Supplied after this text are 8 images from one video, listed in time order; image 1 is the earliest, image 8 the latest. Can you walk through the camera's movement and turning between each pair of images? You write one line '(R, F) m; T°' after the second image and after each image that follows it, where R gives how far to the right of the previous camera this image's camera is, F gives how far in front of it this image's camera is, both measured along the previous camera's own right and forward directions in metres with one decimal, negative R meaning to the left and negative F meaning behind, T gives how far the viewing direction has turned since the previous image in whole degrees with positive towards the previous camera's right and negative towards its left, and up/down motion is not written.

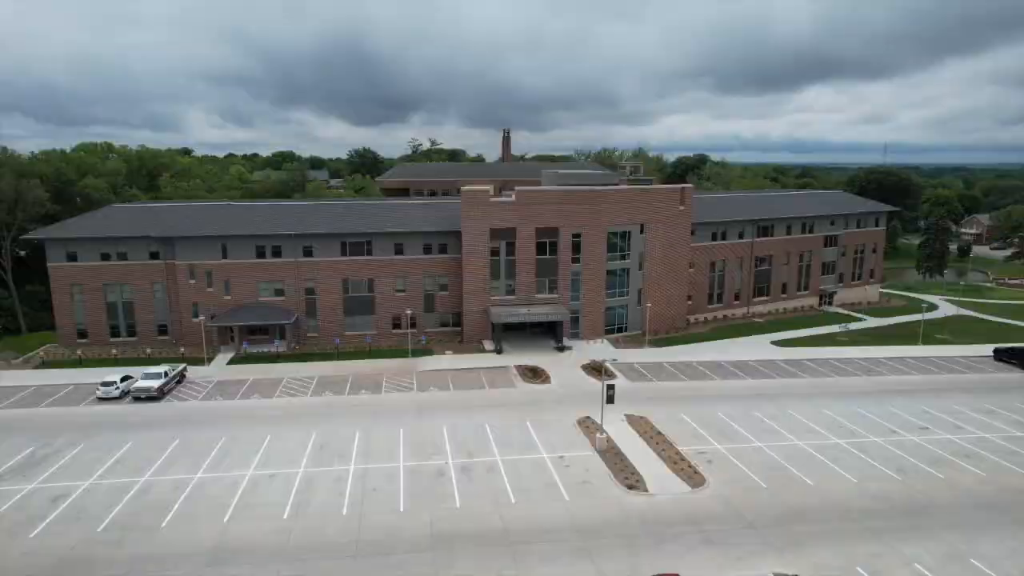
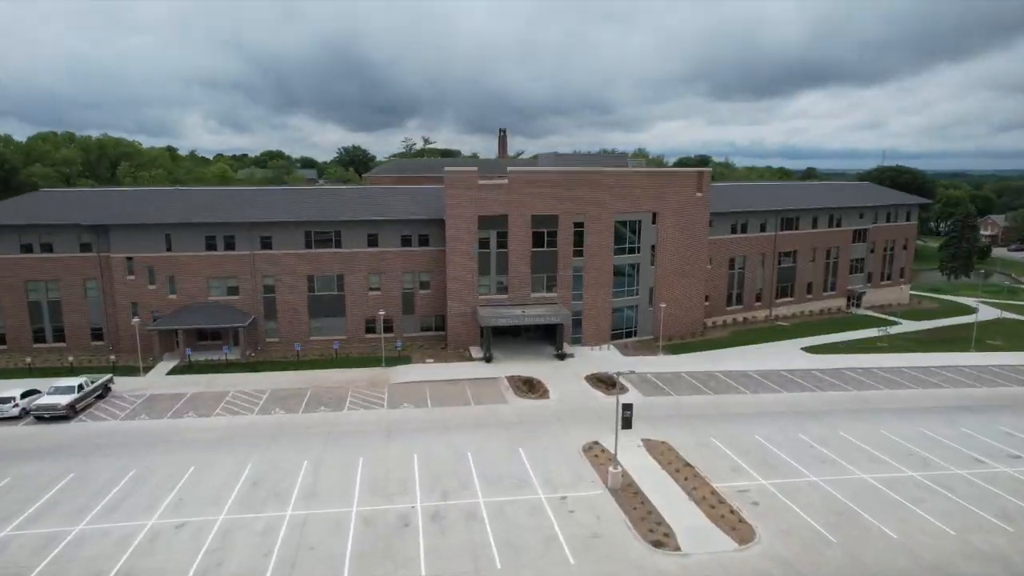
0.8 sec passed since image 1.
(+0.4, +7.6) m; 0°
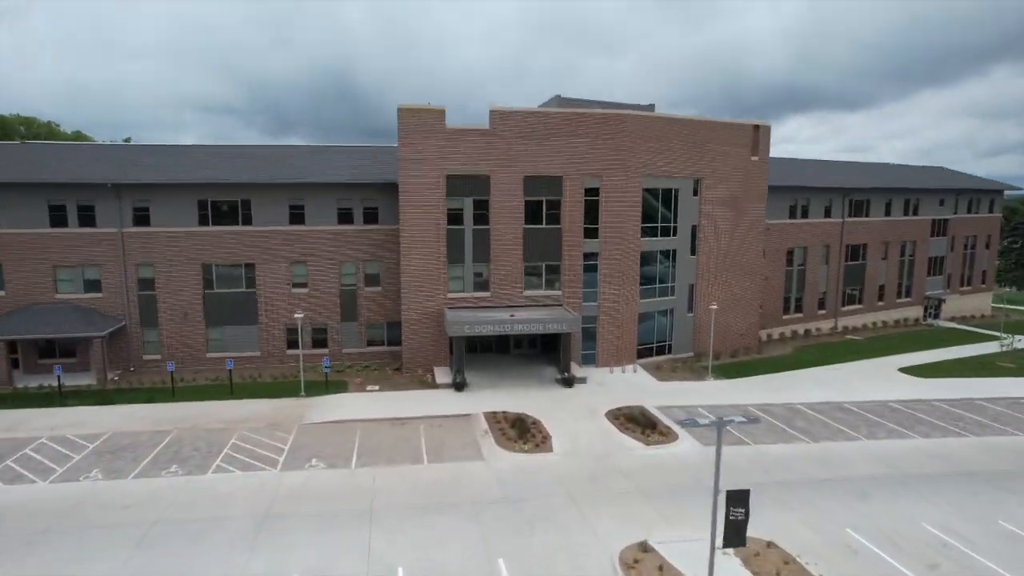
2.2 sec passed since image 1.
(+0.5, +14.4) m; +1°
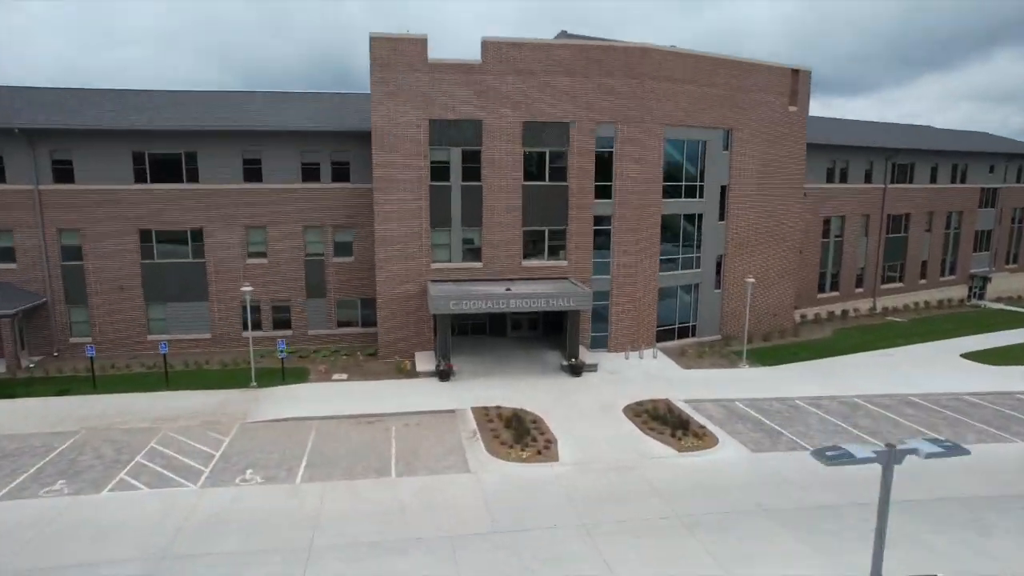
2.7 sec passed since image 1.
(+0.1, +5.4) m; 0°
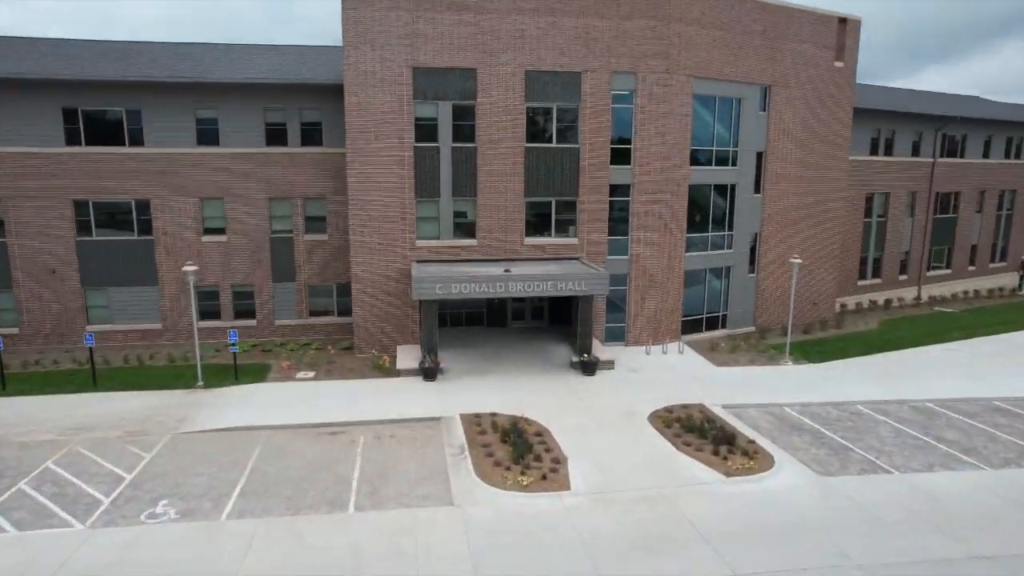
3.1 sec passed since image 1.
(+0.2, +4.3) m; 0°
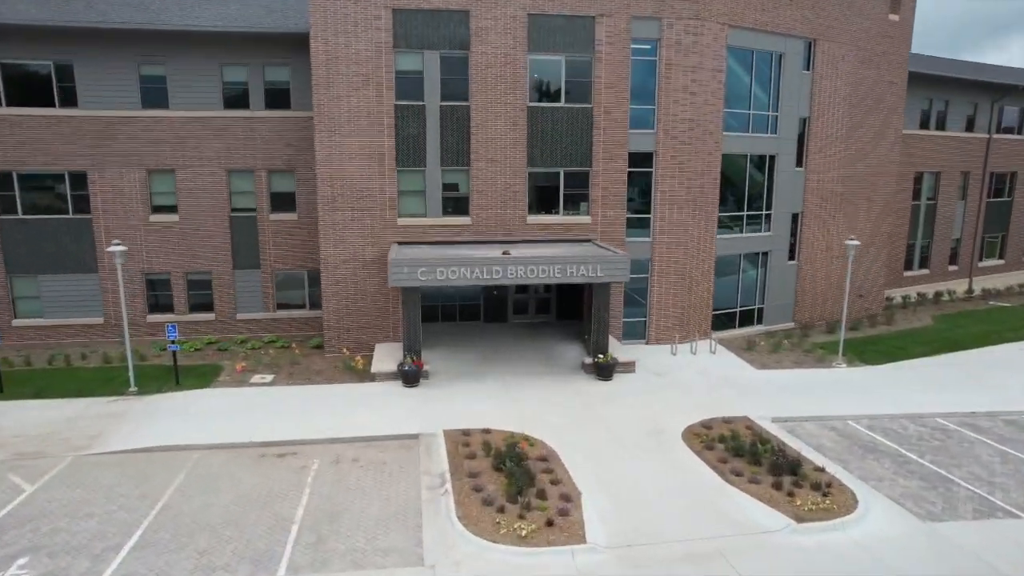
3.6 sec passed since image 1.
(+0.2, +3.7) m; -1°
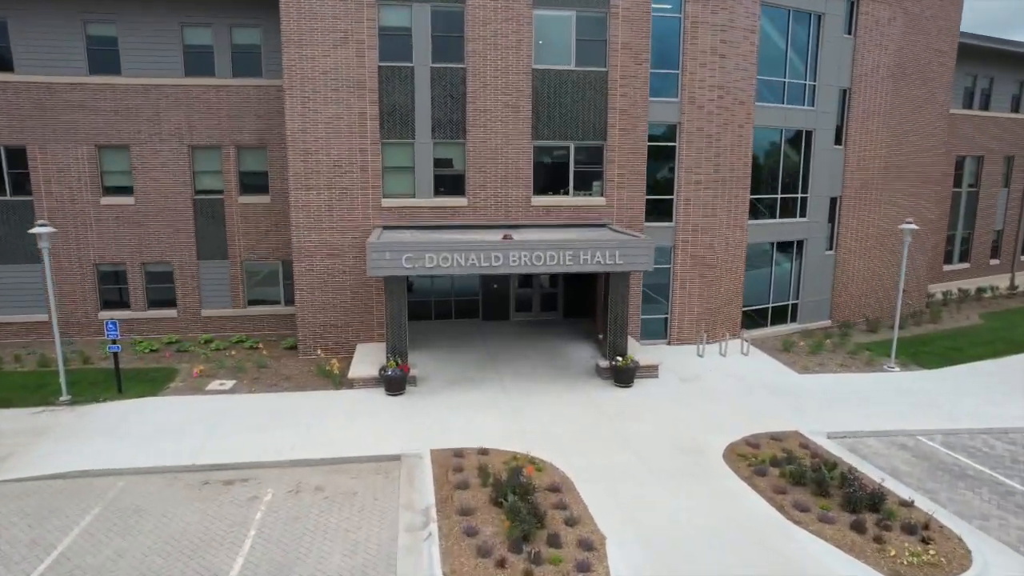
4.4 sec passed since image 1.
(0.0, +2.7) m; 0°
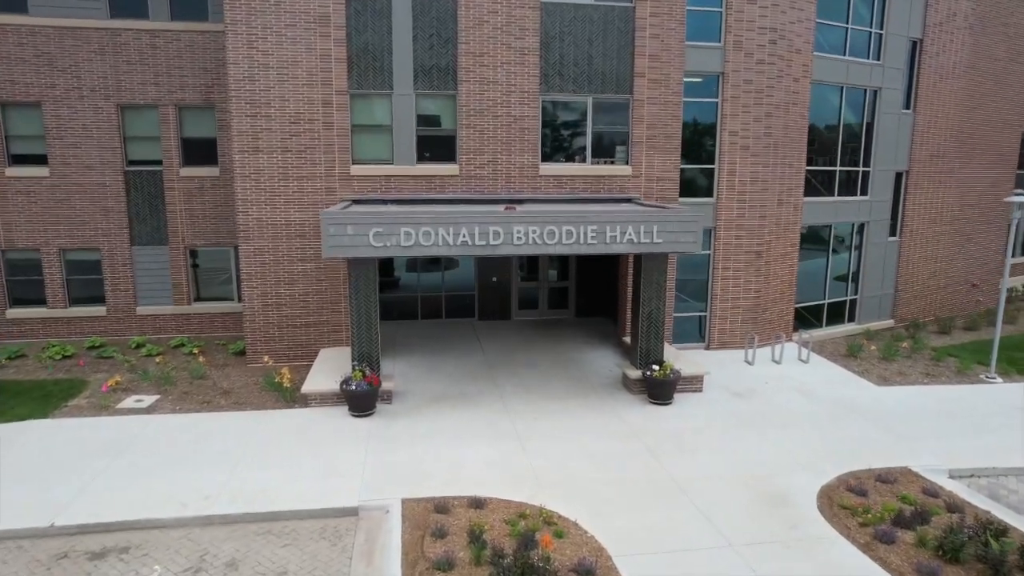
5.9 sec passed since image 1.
(-0.1, +3.5) m; 0°
